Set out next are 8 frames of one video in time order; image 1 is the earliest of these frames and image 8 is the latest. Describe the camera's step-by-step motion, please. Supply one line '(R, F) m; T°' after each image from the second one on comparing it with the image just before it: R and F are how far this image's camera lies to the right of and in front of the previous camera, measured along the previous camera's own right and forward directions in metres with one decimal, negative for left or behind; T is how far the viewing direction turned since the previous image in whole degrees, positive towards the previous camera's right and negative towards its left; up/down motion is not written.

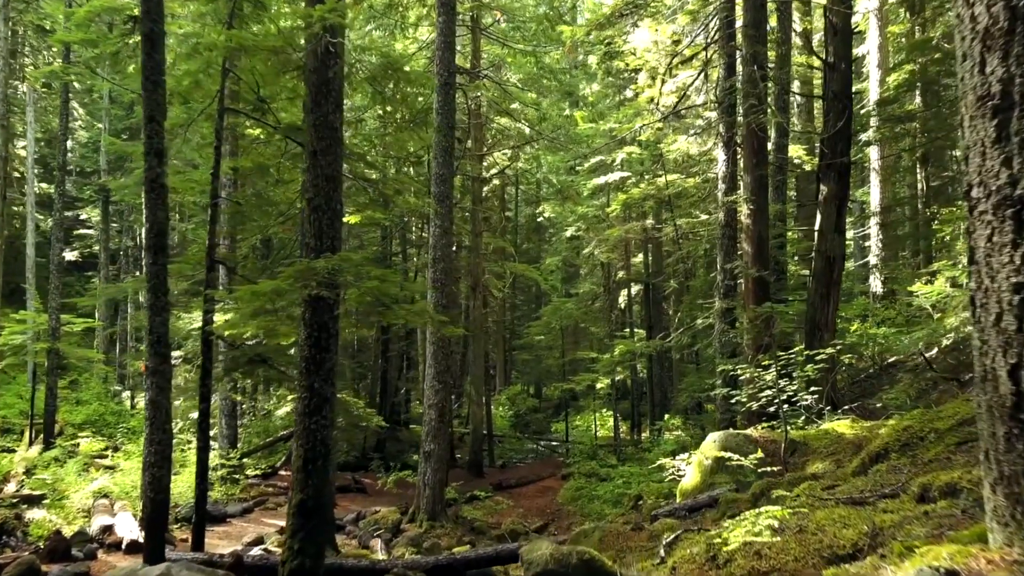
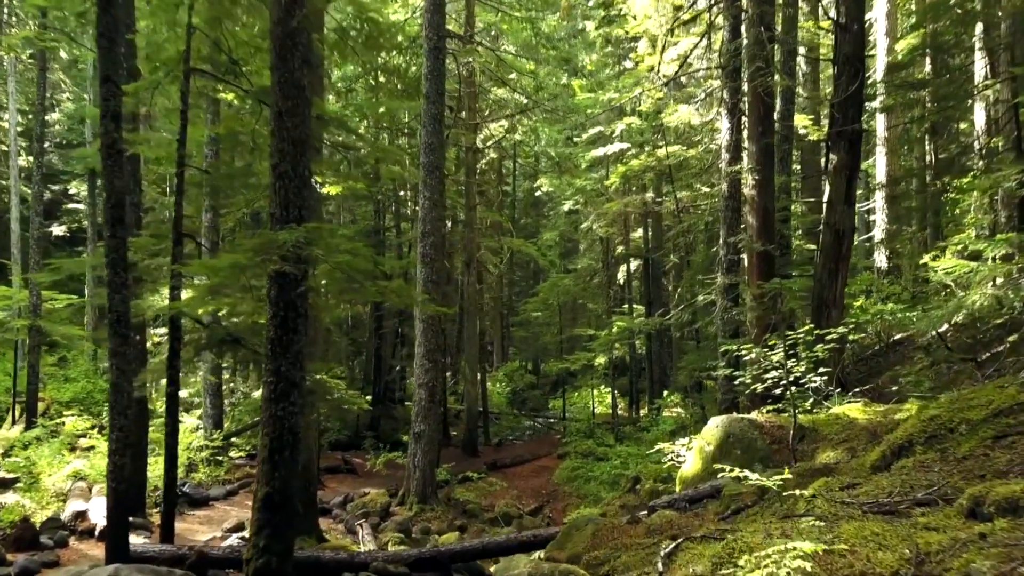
(+0.1, +0.5) m; 0°
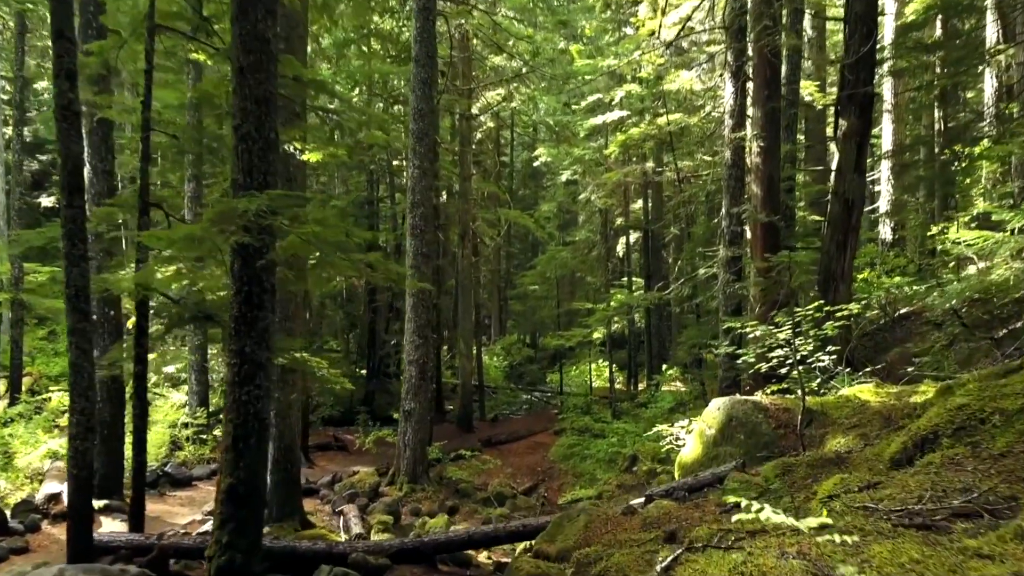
(+0.1, +0.5) m; 0°
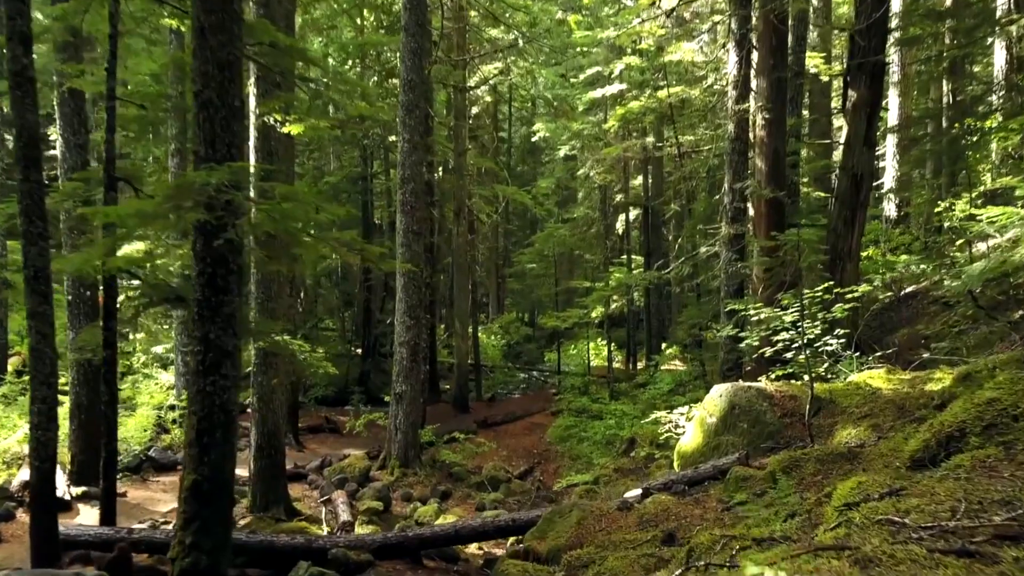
(+0.1, +0.4) m; 0°
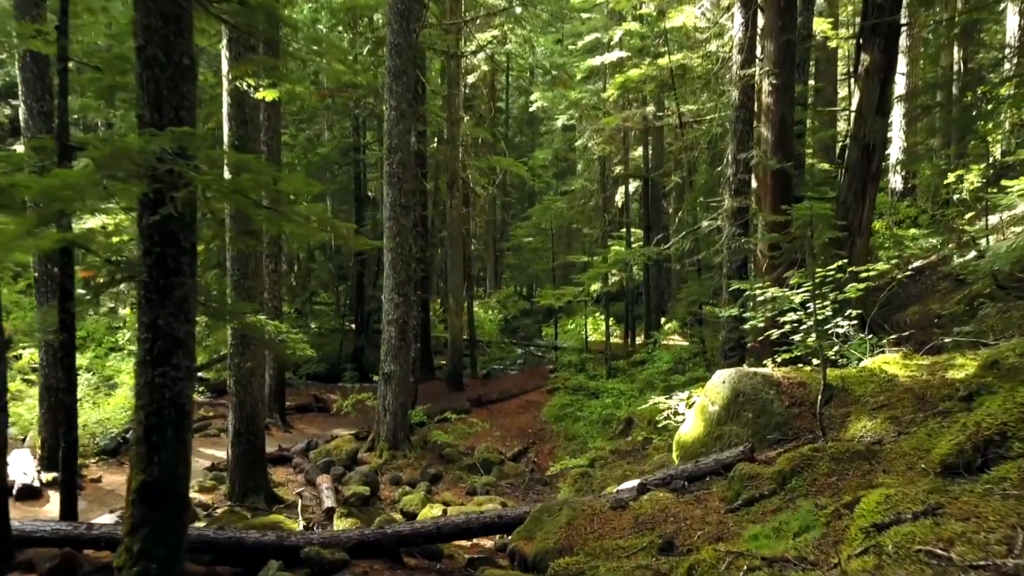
(+0.1, +0.5) m; 0°
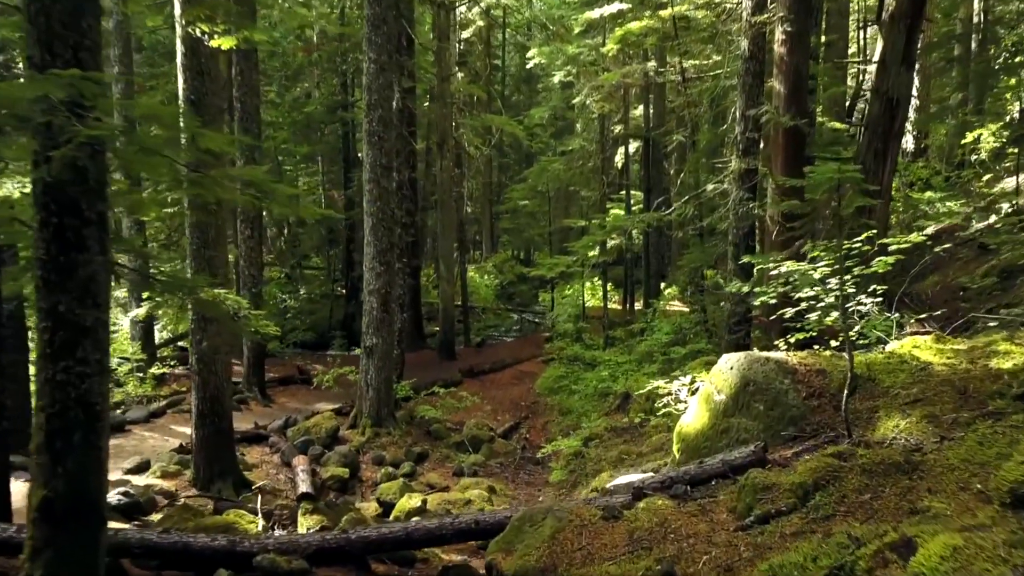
(+0.1, +0.7) m; 0°
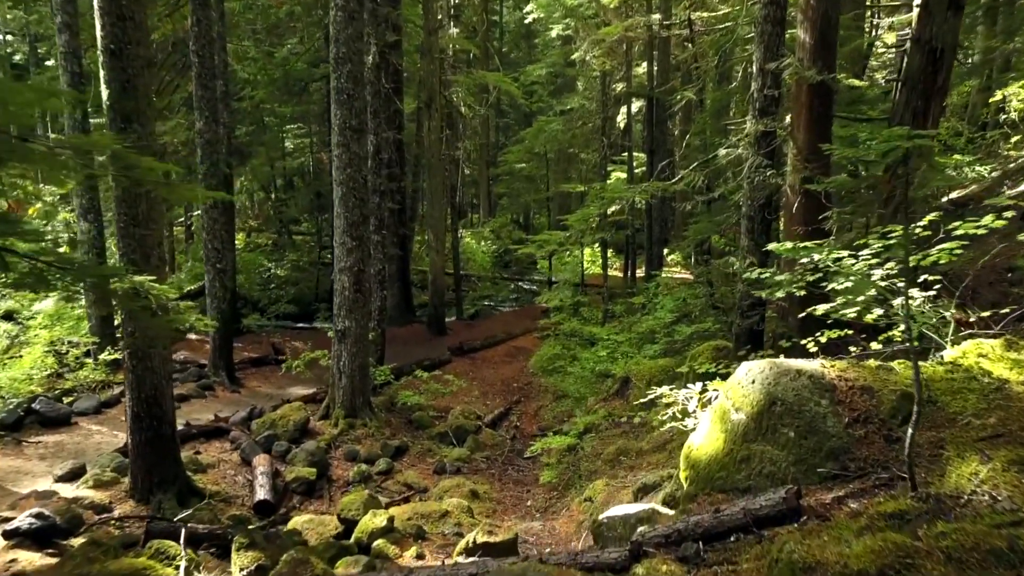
(+0.2, +1.0) m; 0°
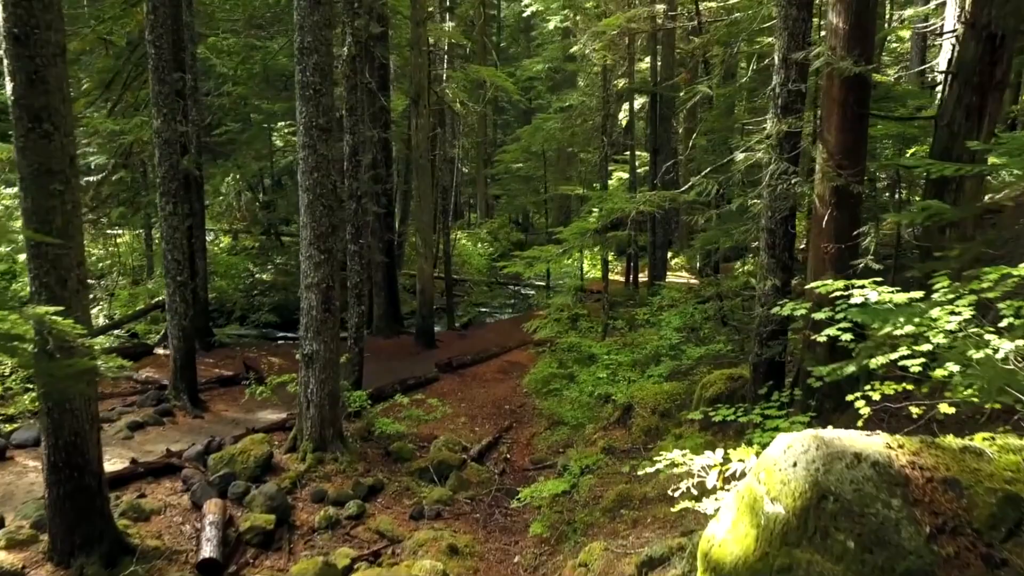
(+0.1, +1.0) m; 0°
